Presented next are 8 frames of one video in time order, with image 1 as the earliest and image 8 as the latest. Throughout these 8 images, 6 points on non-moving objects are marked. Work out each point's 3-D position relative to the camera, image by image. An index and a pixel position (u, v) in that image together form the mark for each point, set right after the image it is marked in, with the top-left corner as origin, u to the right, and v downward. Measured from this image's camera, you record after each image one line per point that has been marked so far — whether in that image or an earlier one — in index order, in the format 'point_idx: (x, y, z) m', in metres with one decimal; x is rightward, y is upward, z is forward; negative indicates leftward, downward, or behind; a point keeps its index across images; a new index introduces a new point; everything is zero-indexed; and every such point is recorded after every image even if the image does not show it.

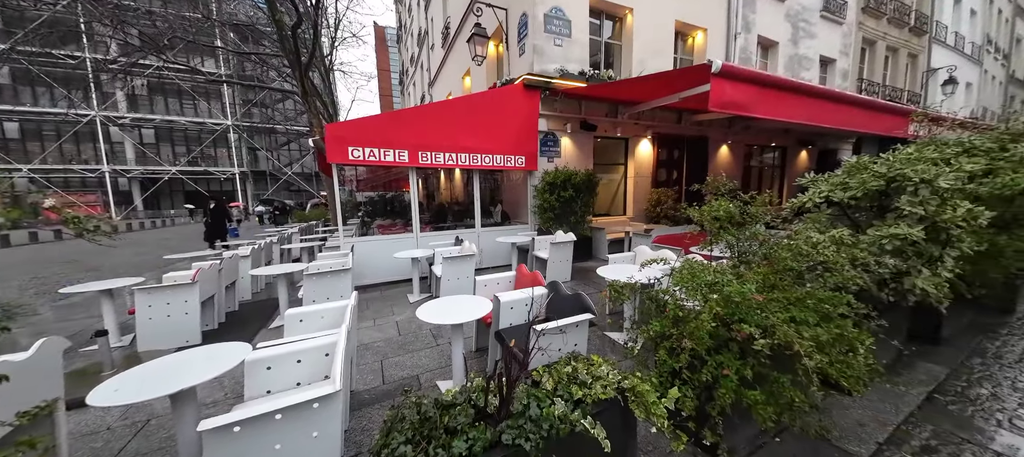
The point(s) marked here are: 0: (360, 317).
0: (-1.9, -1.1, +4.0) m
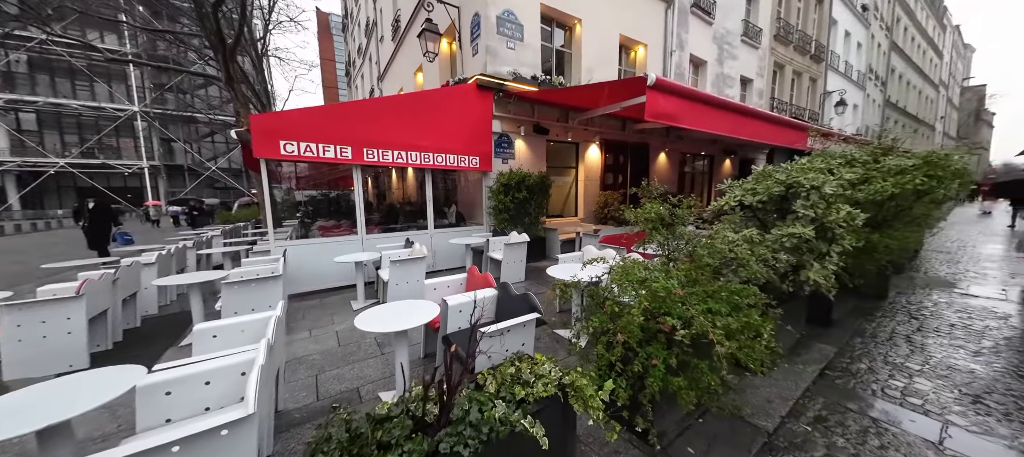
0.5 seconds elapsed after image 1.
0: (-2.5, -1.1, +3.6) m
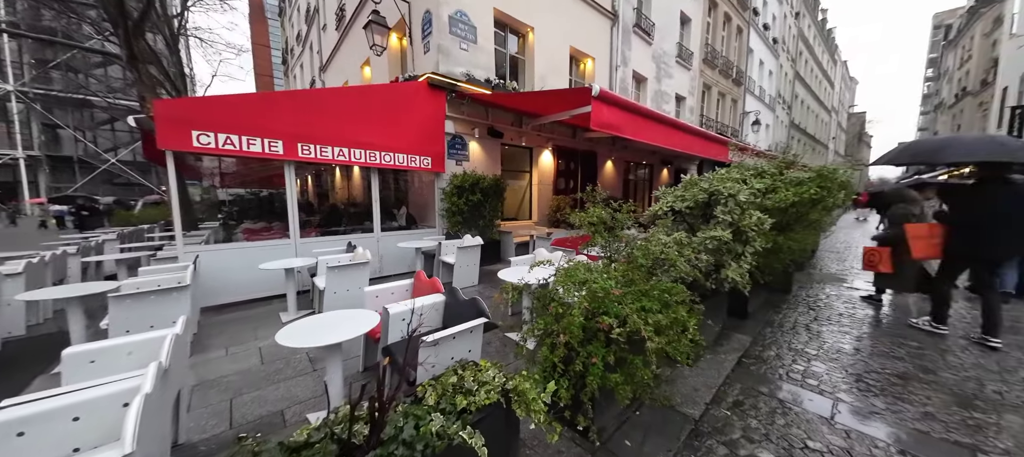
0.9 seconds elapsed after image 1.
0: (-3.1, -1.2, +3.2) m
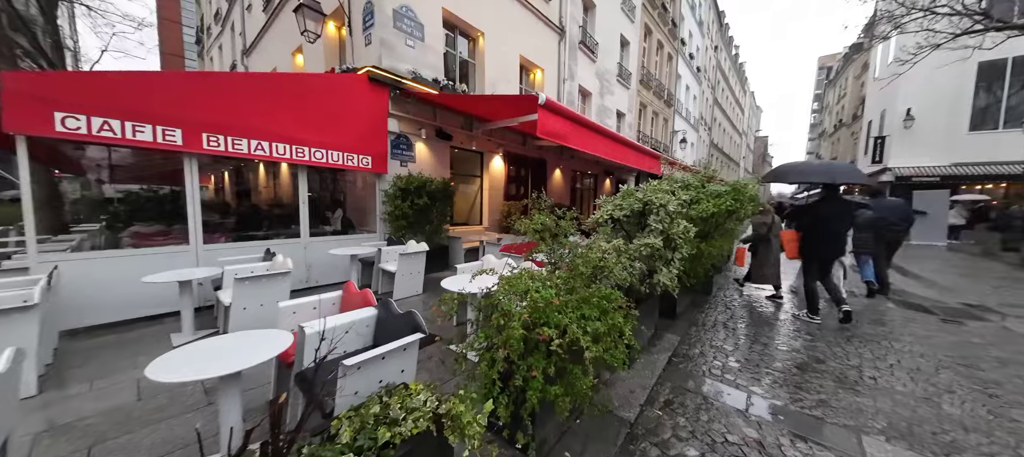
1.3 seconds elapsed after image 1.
0: (-3.6, -1.2, +2.6) m
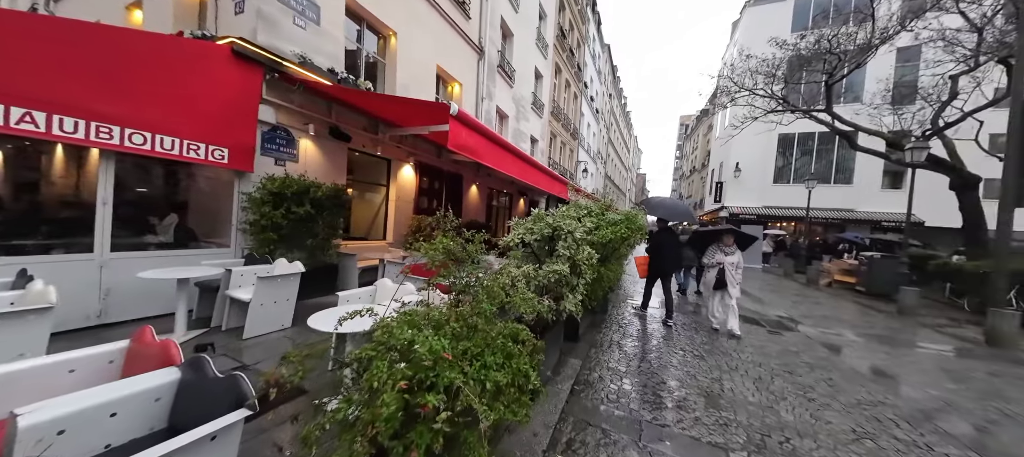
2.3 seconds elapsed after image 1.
0: (-4.2, -1.2, +1.1) m
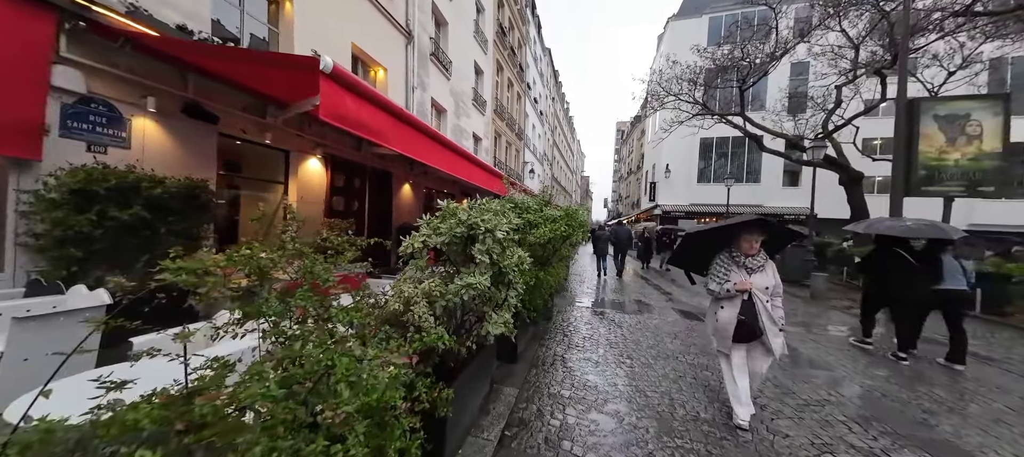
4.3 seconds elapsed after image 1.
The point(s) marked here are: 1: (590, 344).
0: (-4.5, -1.3, -0.4) m
1: (+1.0, -1.6, +4.4) m
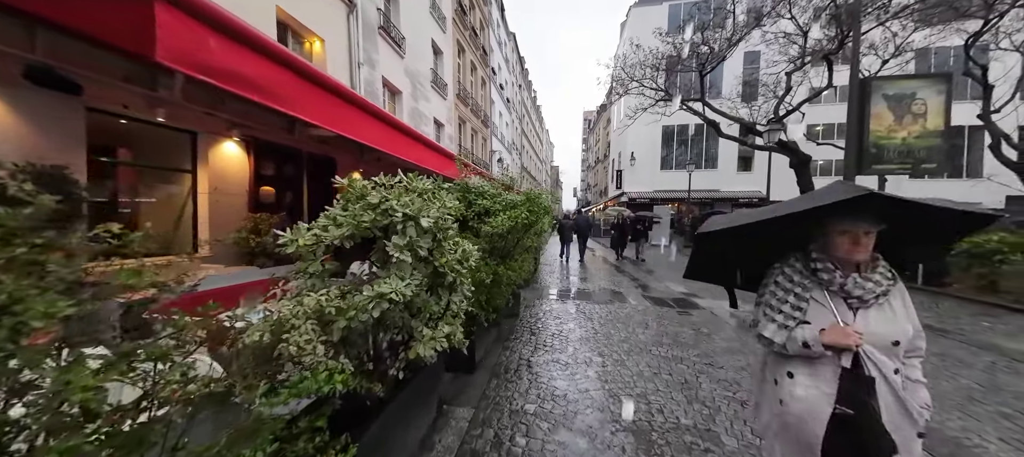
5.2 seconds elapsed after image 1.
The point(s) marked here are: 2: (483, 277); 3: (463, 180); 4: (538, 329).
0: (-4.5, -1.5, -1.2) m
1: (+0.5, -1.5, +4.1) m
2: (-0.2, -0.4, +3.0) m
3: (-0.5, +0.5, +3.7) m
4: (+0.4, -1.4, +4.6) m
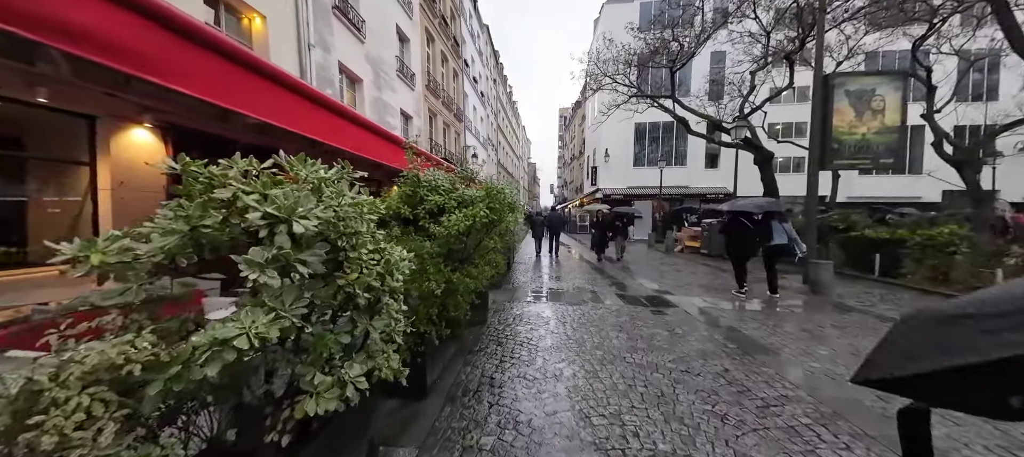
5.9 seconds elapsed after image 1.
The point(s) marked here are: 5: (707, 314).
0: (-4.6, -1.6, -2.0) m
1: (+0.1, -1.5, +3.7) m
2: (-0.6, -0.4, +2.5) m
3: (-0.9, +0.5, +3.3) m
4: (-0.1, -1.4, +4.2) m
5: (+3.4, -1.5, +5.5) m
